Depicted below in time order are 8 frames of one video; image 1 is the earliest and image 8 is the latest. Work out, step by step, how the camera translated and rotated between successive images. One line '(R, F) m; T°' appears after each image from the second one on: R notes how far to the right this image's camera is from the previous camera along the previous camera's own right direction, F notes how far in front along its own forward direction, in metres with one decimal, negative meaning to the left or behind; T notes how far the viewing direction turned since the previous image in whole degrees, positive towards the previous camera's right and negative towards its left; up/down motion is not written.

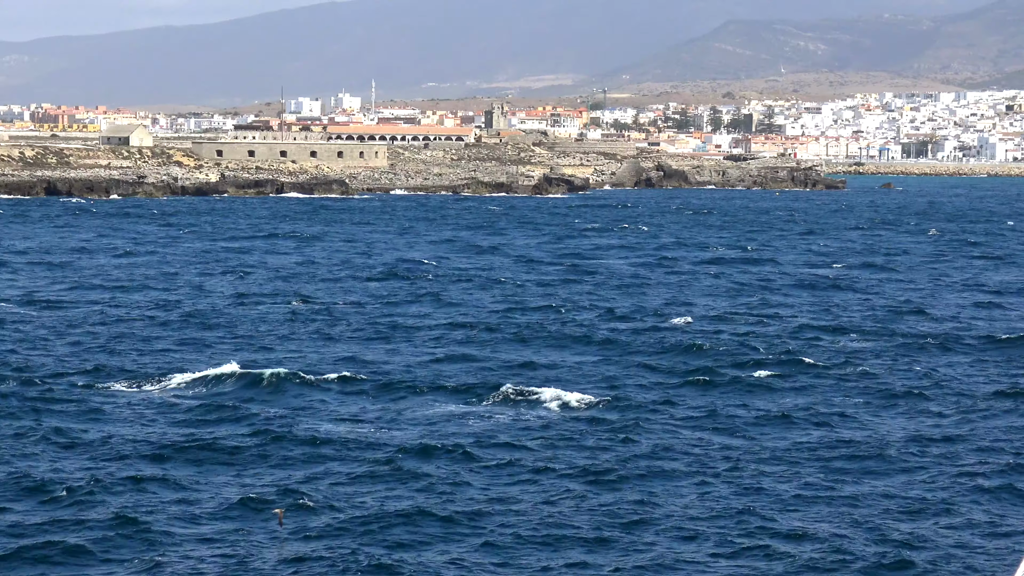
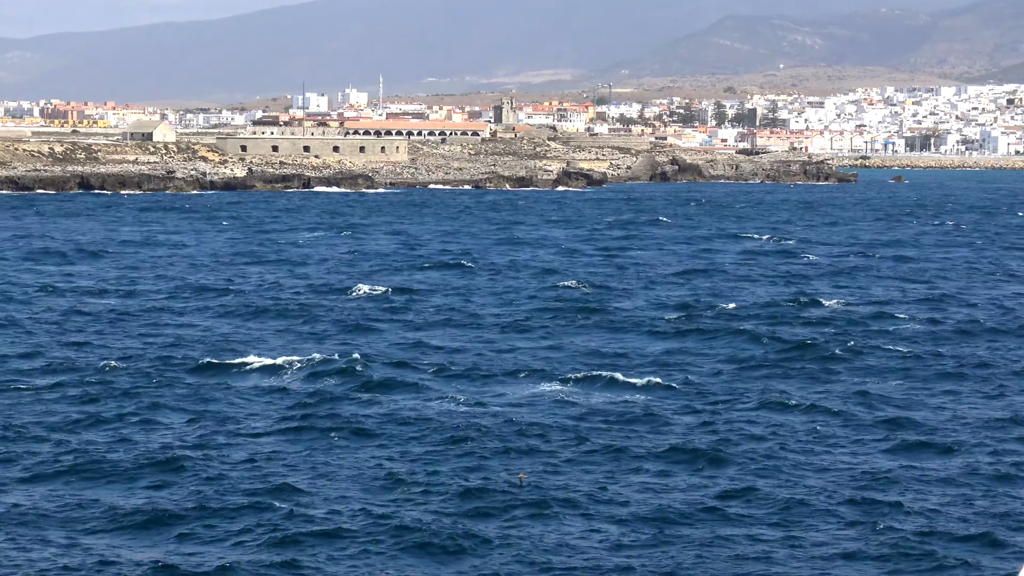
(-1.3, -1.5) m; 0°
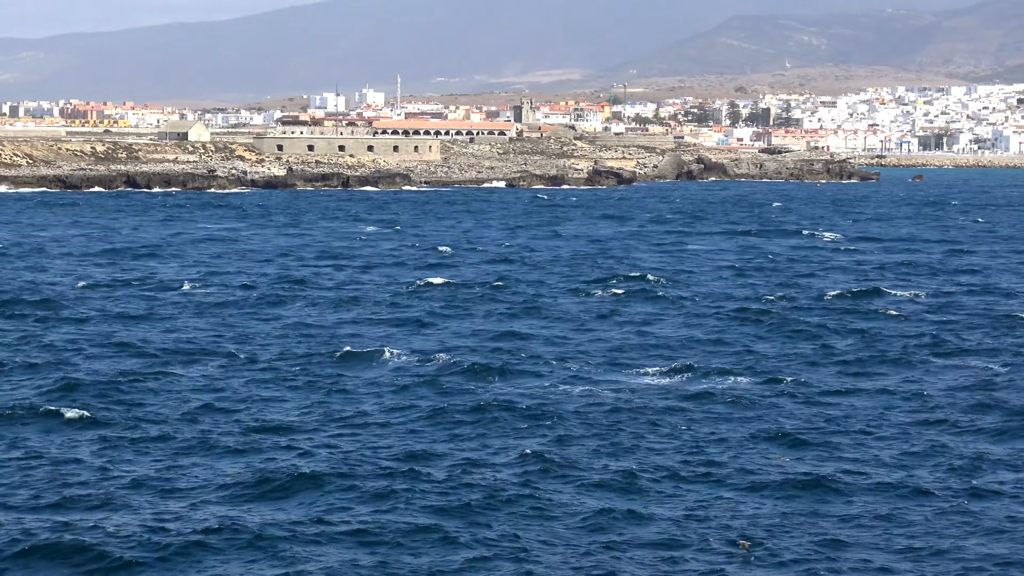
(-1.5, -1.8) m; 0°
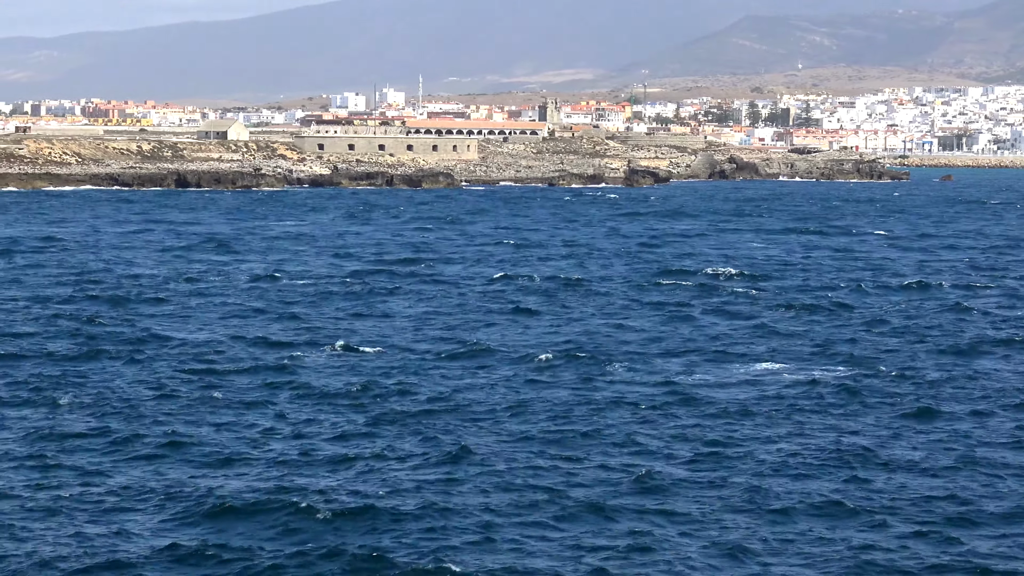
(-1.7, -1.4) m; 0°
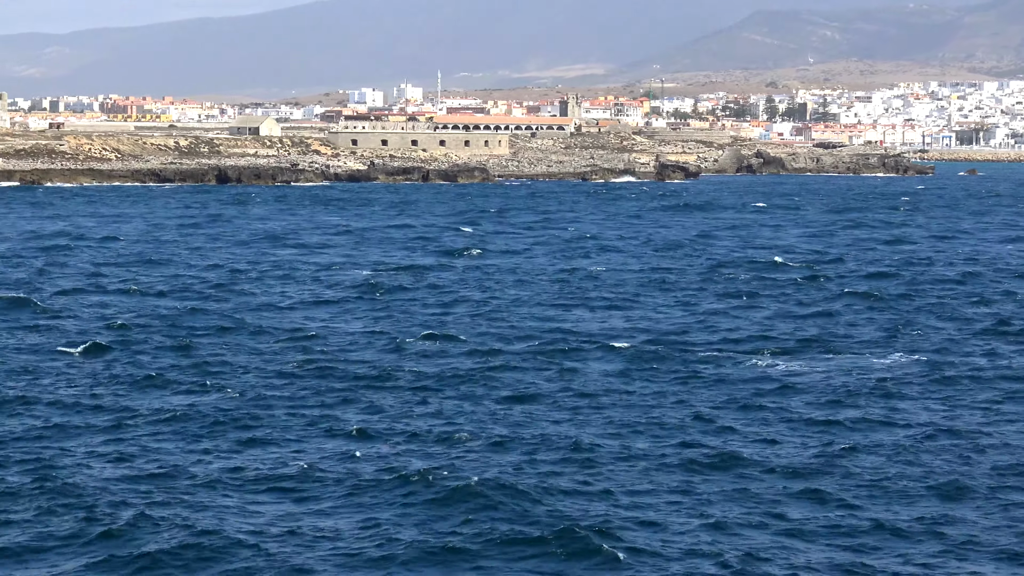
(-1.3, -1.2) m; 0°
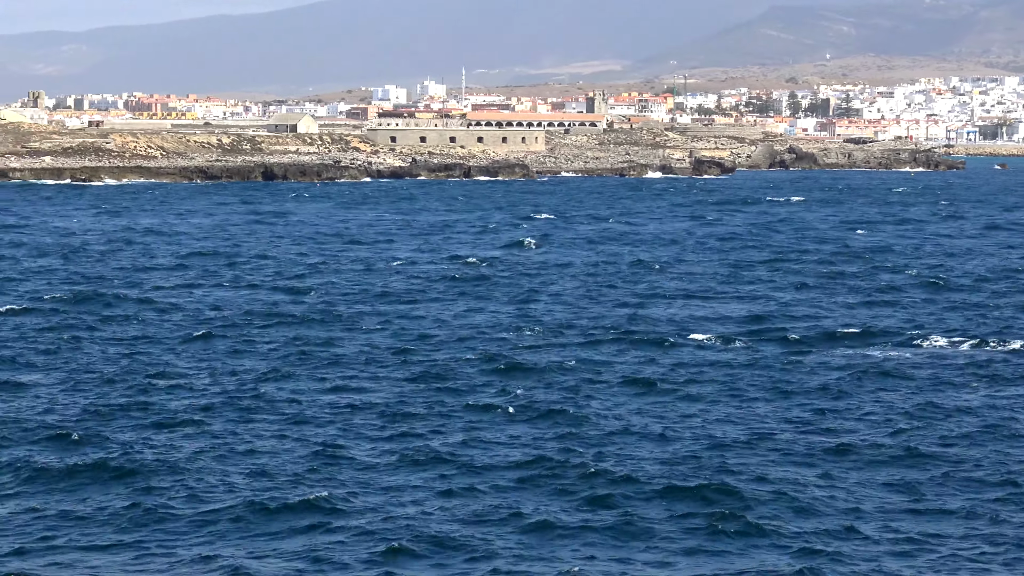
(-1.3, -1.3) m; 0°
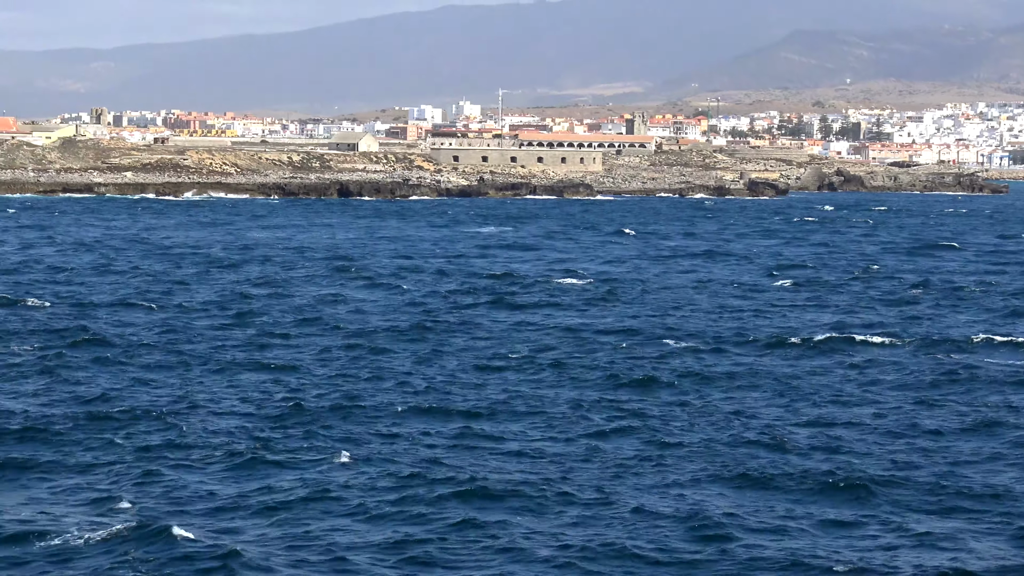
(-2.6, -3.2) m; 0°
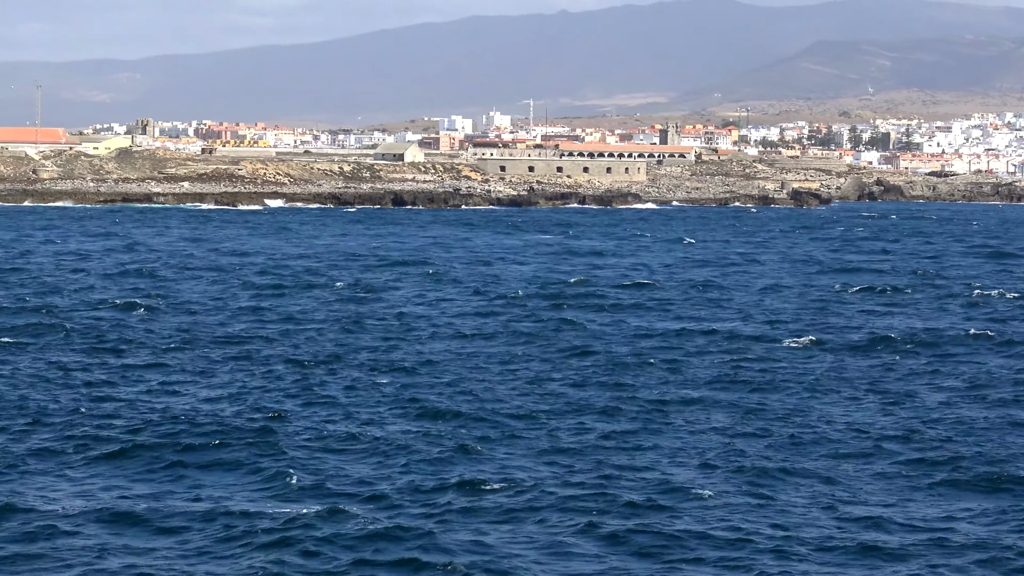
(-1.6, -1.7) m; 0°
